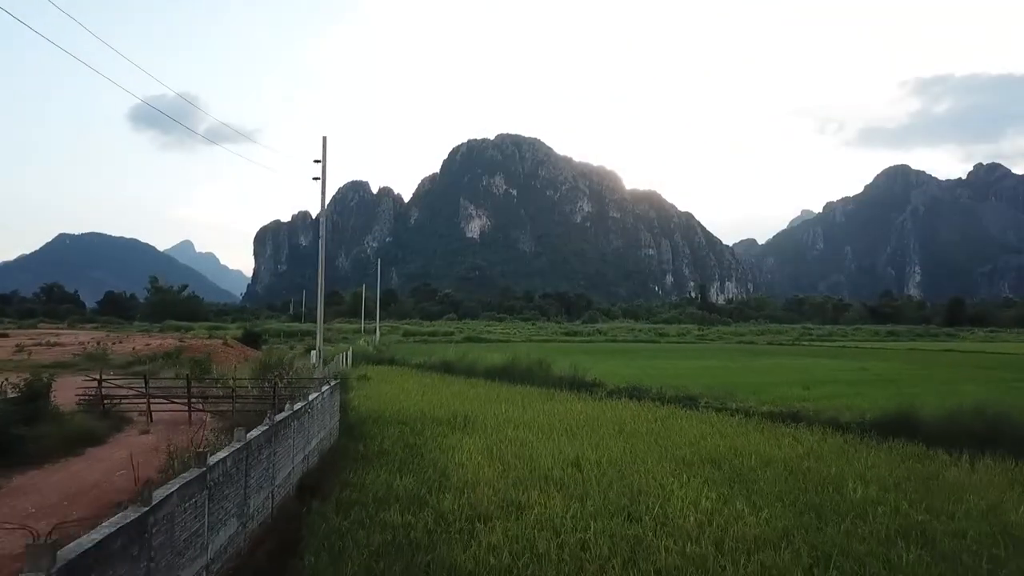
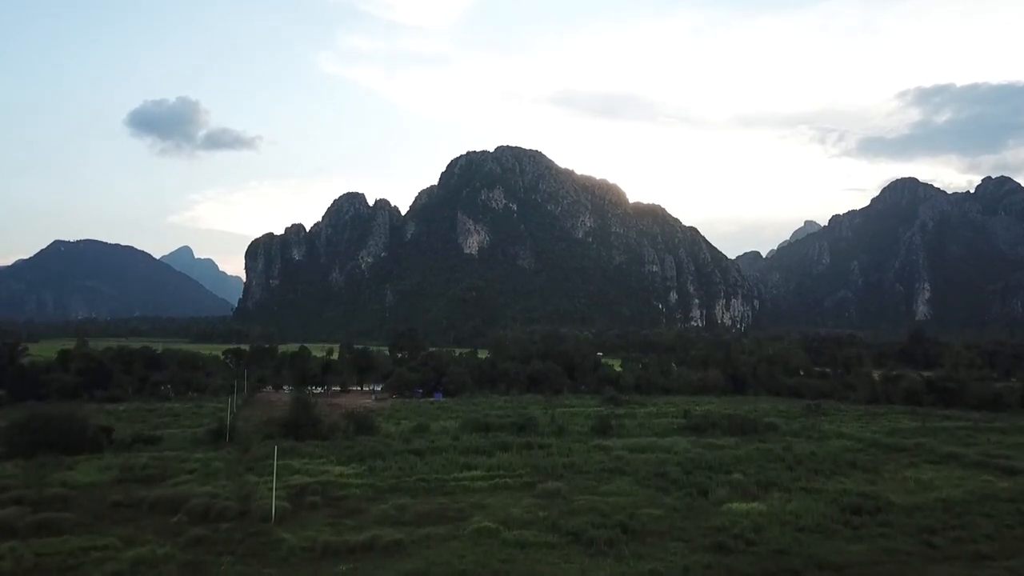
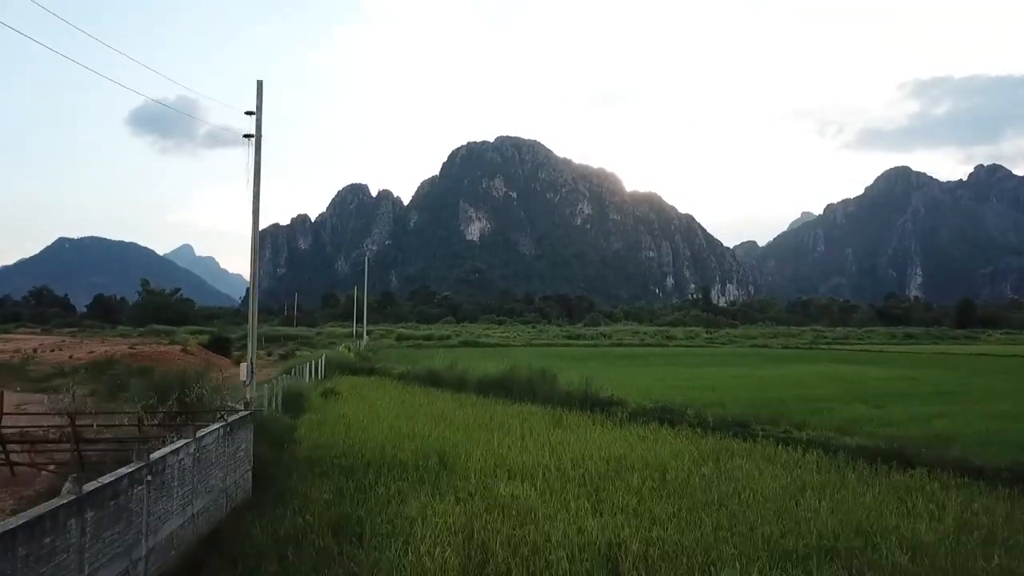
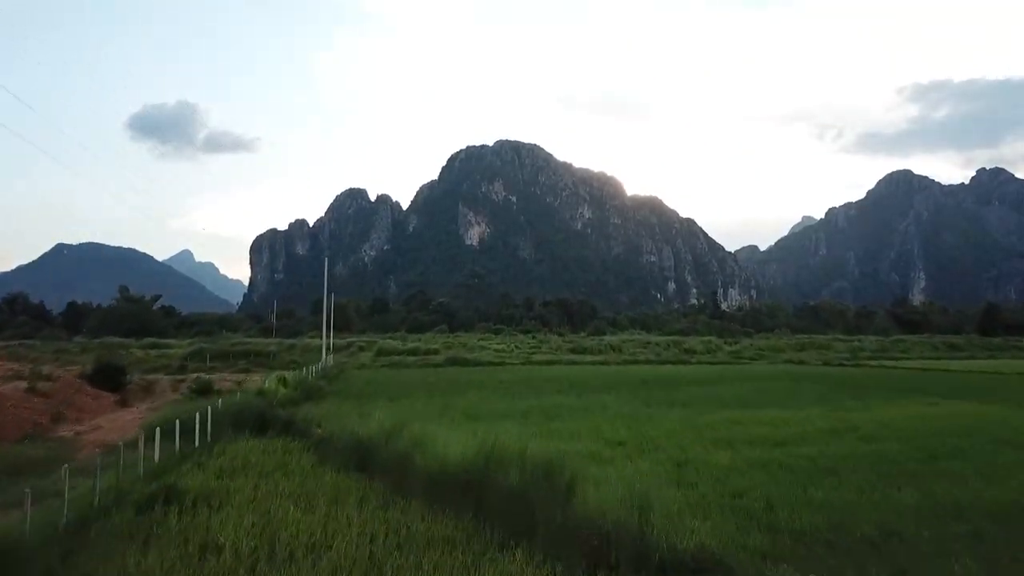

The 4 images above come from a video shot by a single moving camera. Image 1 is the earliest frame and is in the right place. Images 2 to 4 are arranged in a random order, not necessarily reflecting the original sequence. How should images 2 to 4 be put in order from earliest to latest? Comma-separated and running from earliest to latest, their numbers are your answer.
3, 4, 2
